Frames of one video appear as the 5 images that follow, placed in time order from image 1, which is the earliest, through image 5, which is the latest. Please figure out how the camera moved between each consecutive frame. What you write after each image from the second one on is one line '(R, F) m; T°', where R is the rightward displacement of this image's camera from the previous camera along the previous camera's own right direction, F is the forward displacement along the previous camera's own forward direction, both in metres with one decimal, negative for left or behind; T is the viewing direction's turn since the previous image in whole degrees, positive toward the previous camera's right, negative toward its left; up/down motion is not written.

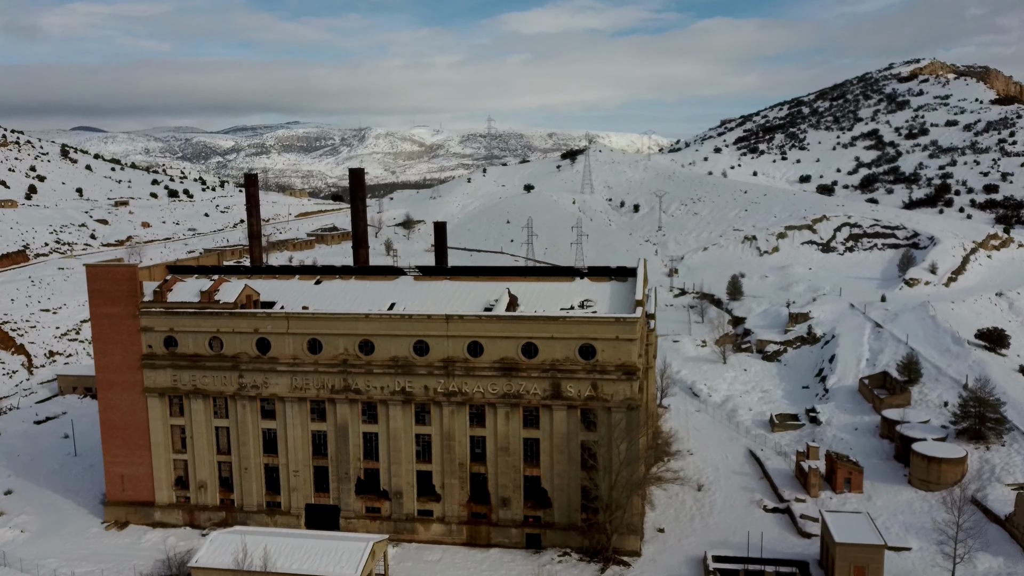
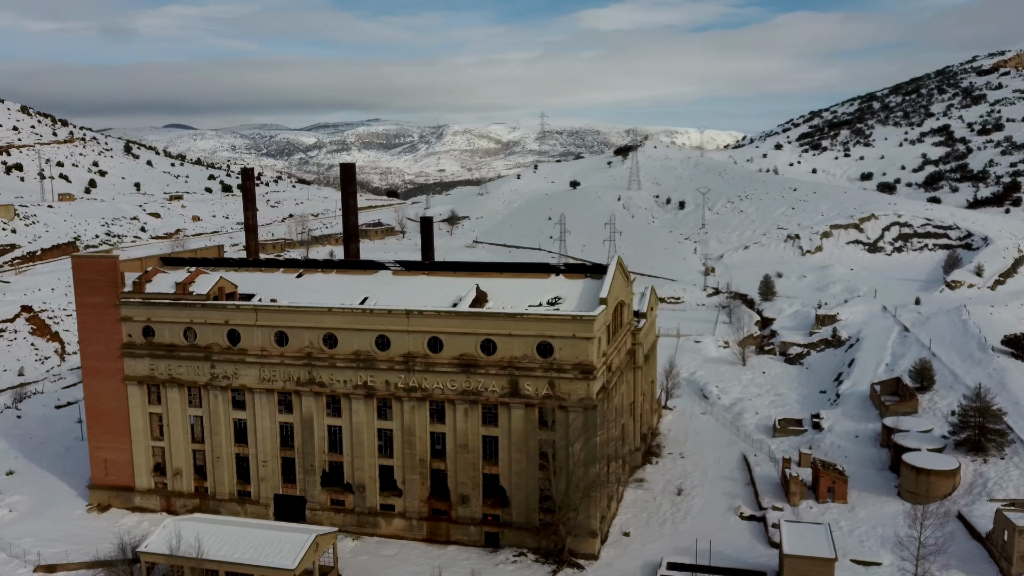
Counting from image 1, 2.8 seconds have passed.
(+4.7, +0.6) m; -5°
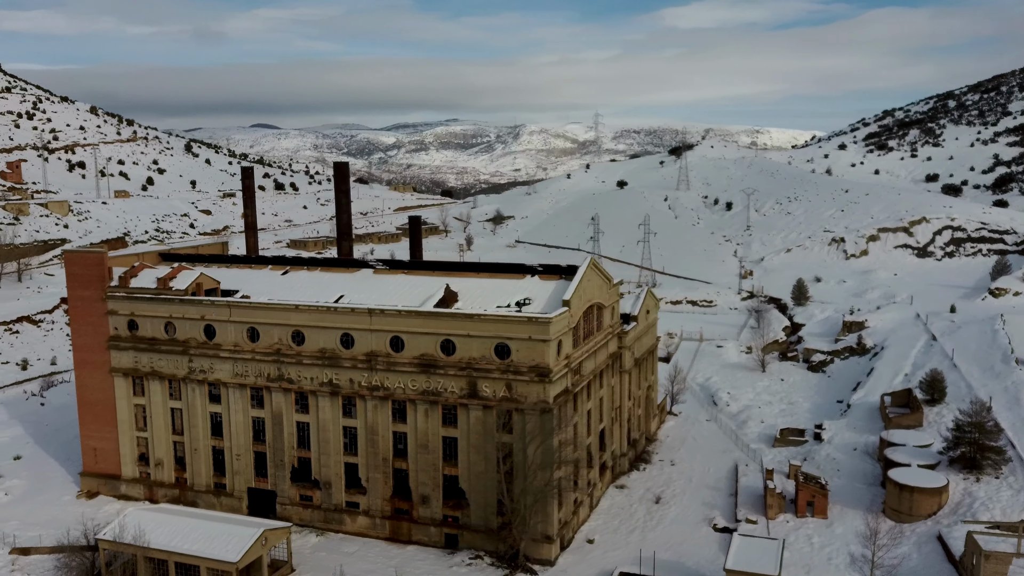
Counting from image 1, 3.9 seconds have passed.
(+4.6, +0.6) m; -5°
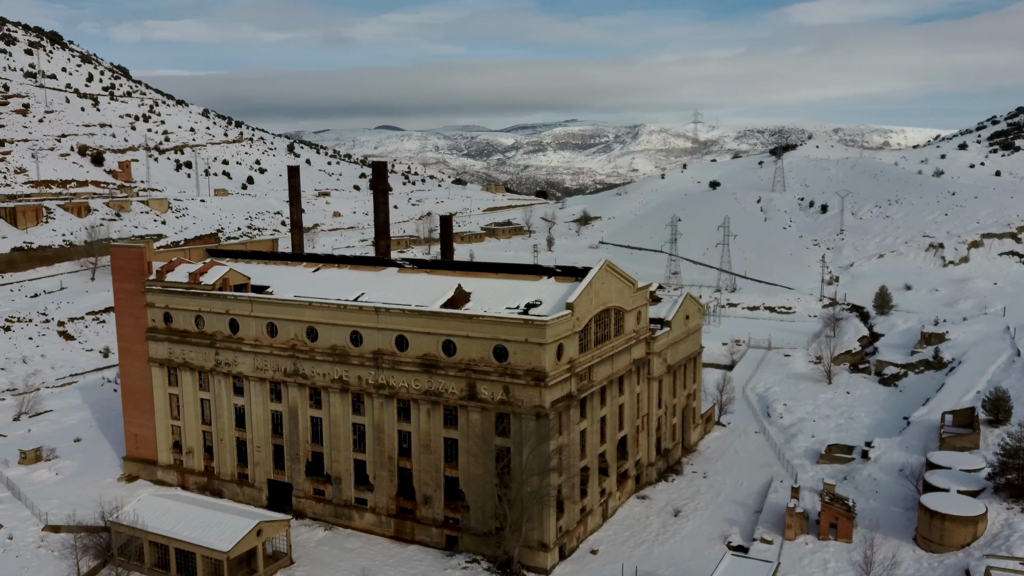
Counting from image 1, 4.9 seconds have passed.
(+4.5, +0.9) m; -8°
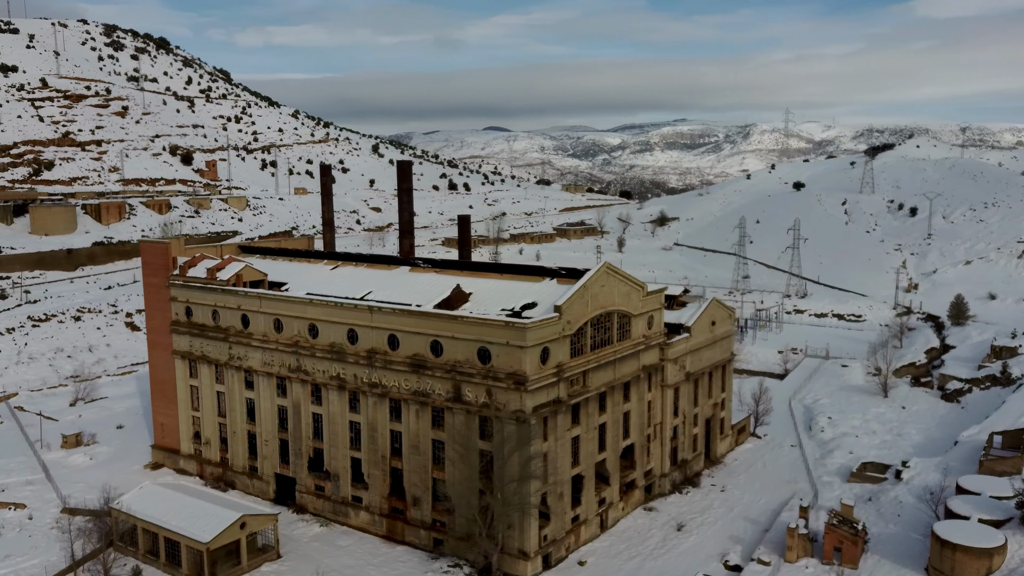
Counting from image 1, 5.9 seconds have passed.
(+4.5, +1.0) m; -7°
